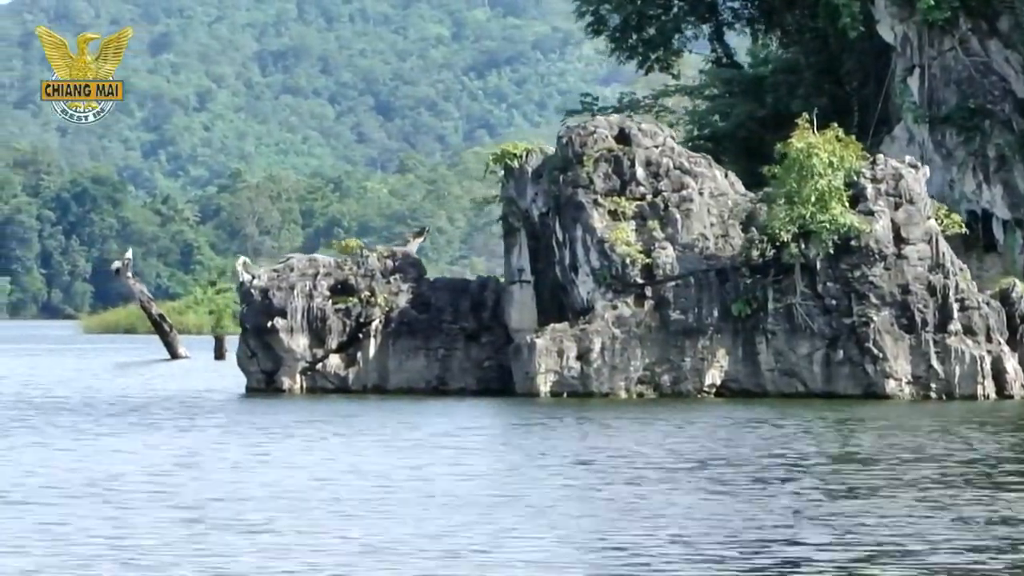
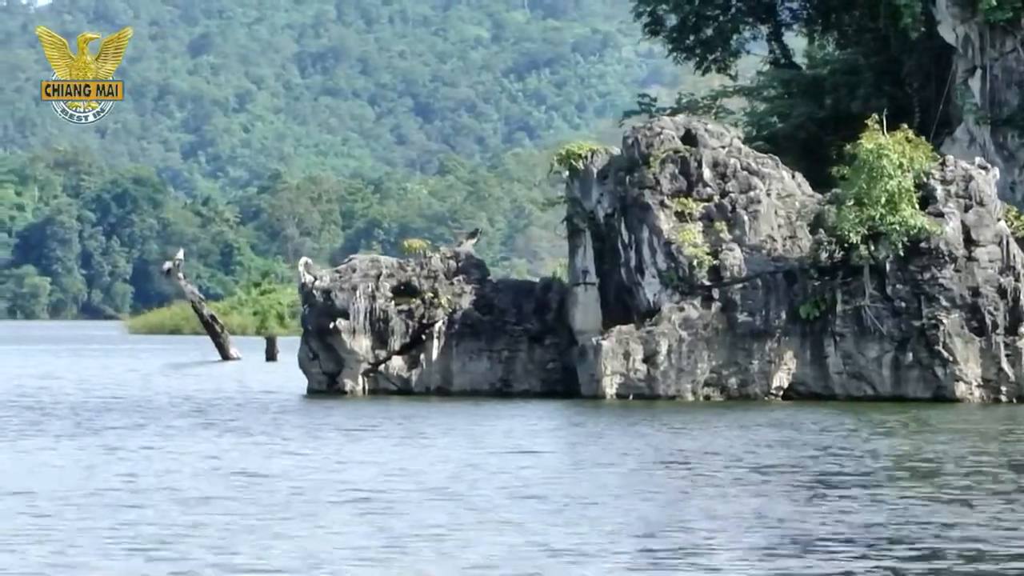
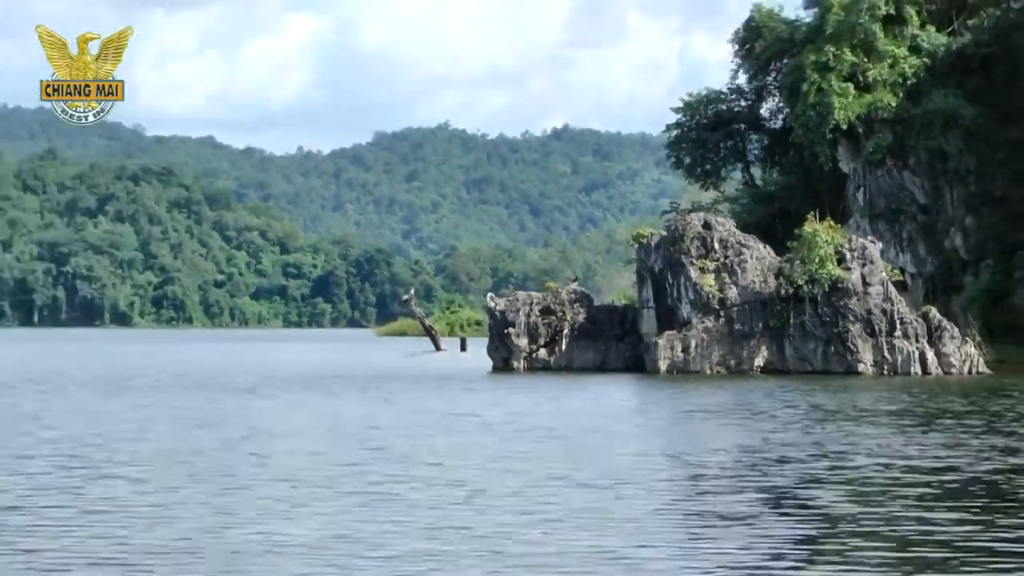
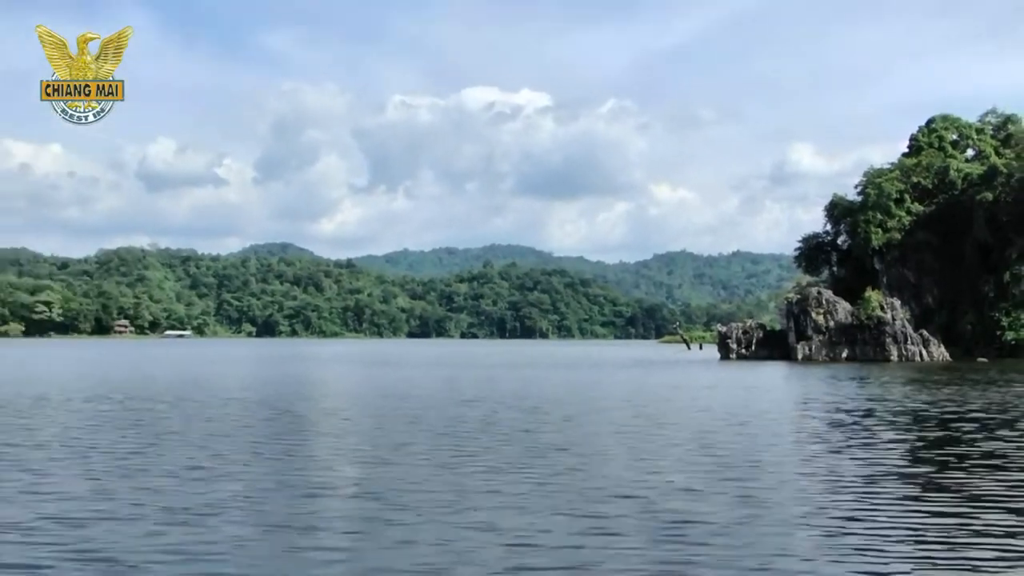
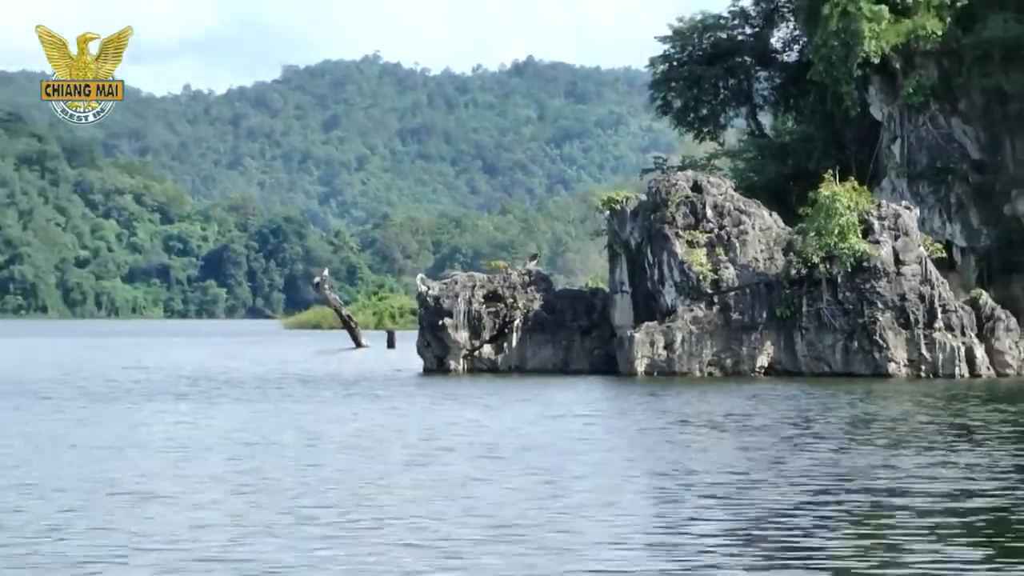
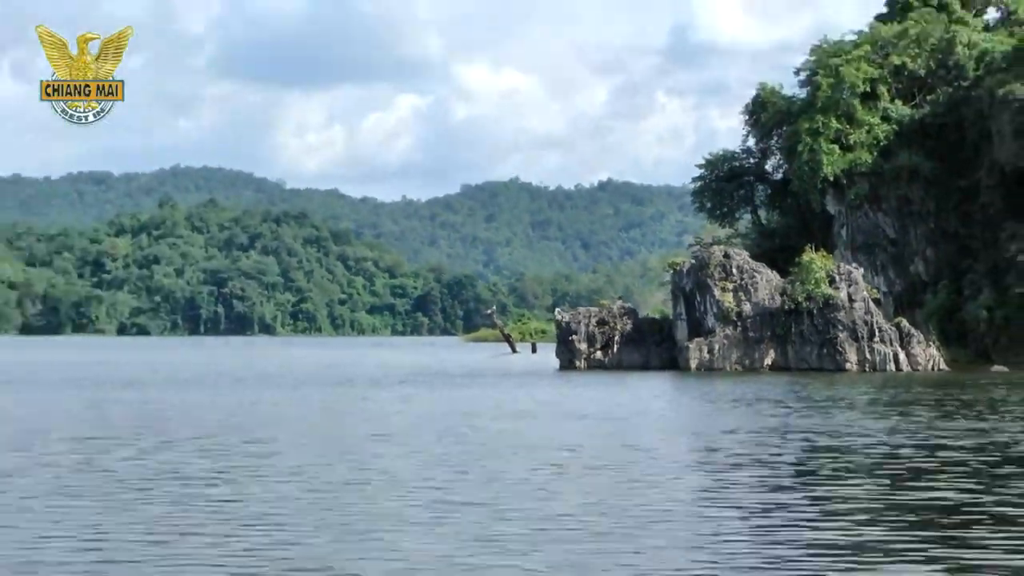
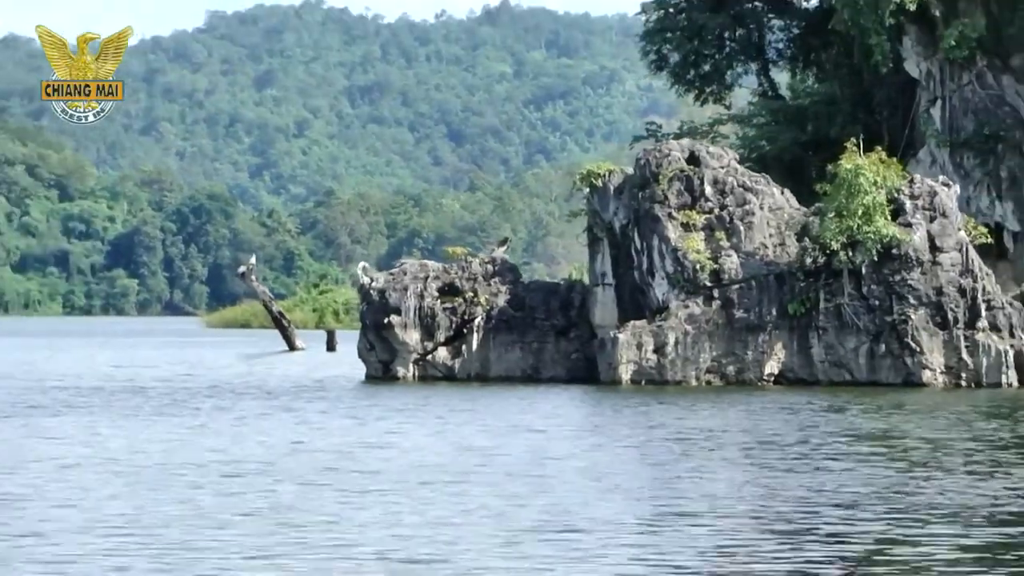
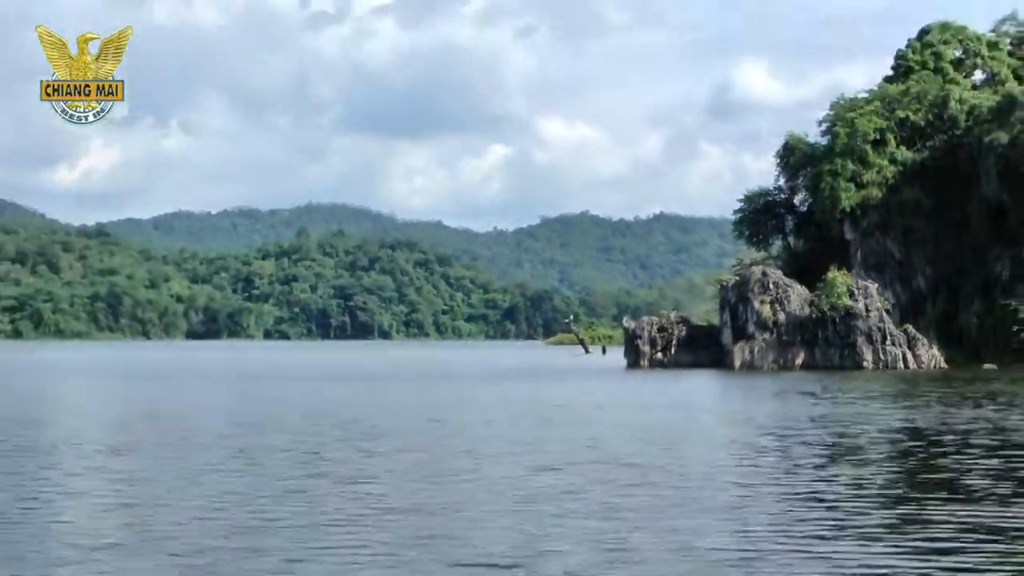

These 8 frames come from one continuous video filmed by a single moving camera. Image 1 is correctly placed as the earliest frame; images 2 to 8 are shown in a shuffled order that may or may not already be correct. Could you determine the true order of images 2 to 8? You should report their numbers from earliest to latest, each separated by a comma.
2, 7, 5, 3, 6, 8, 4
